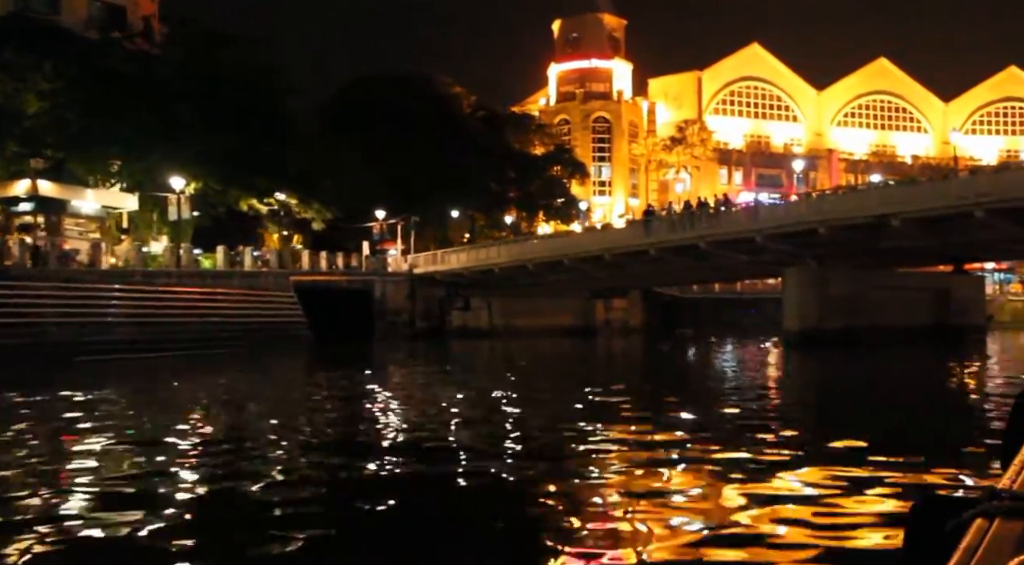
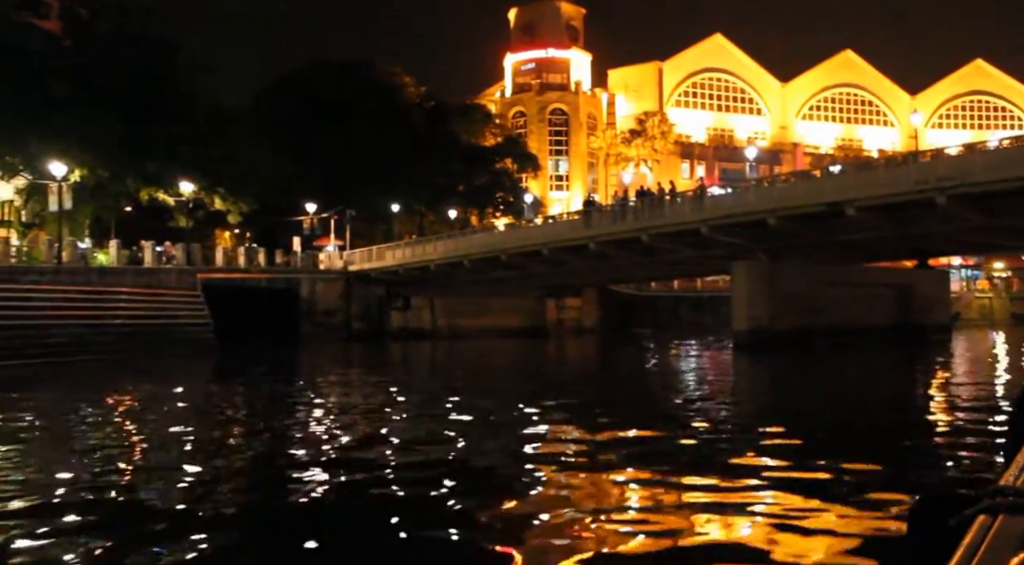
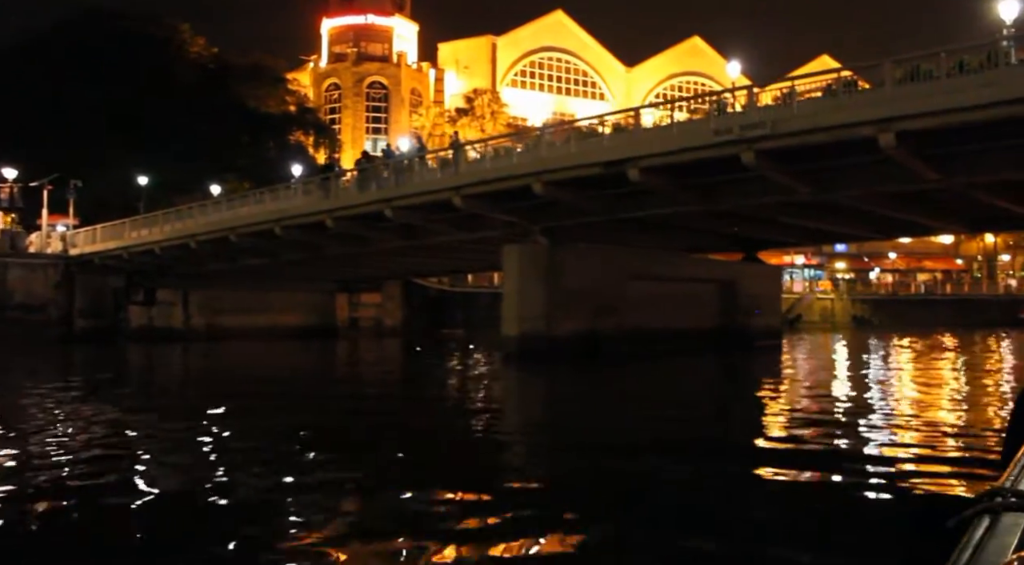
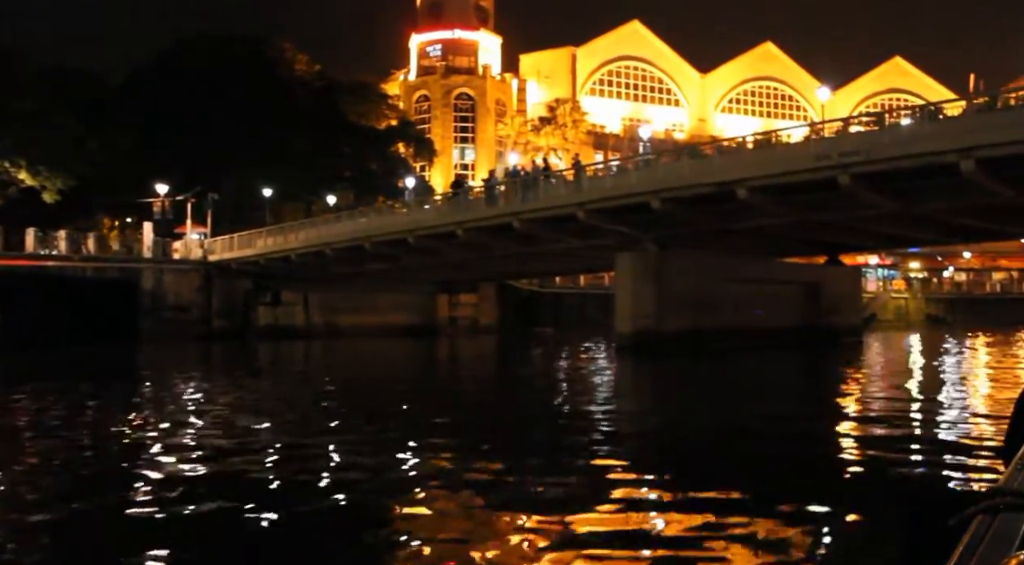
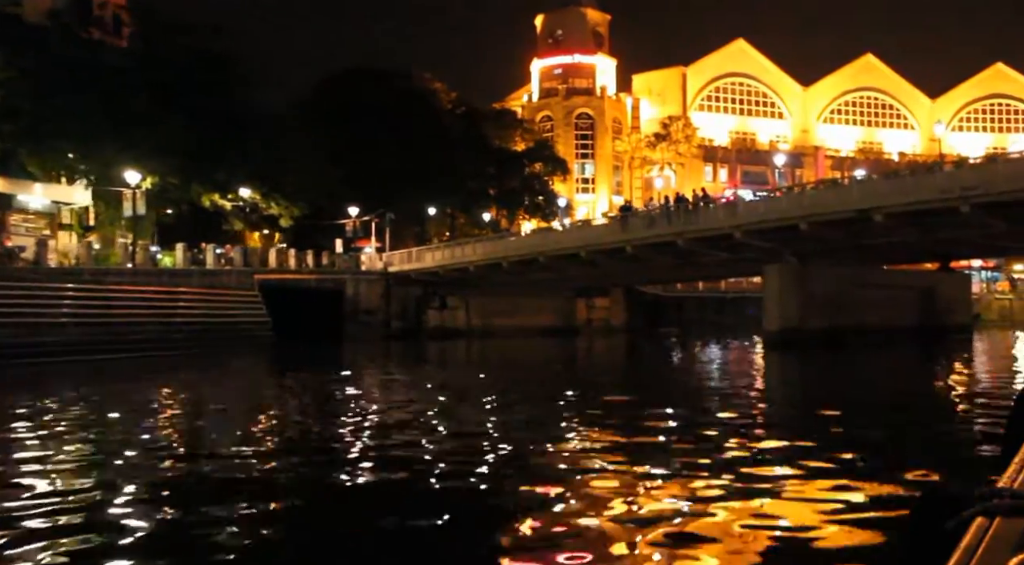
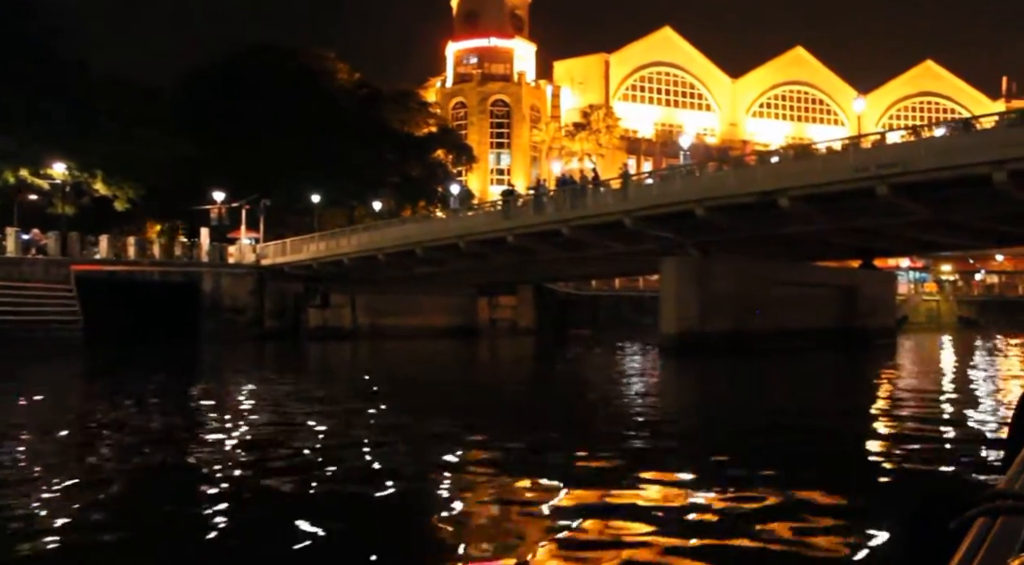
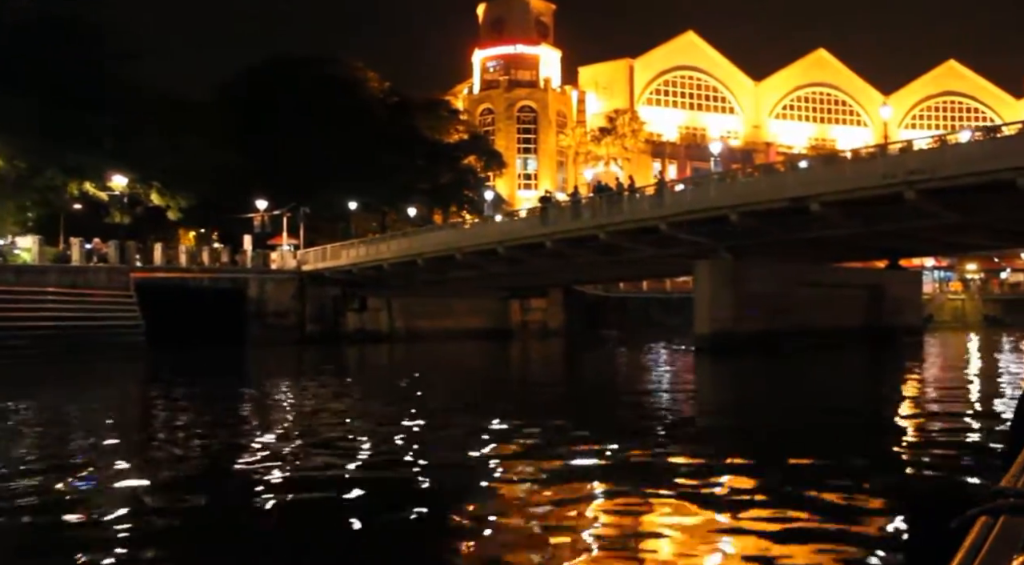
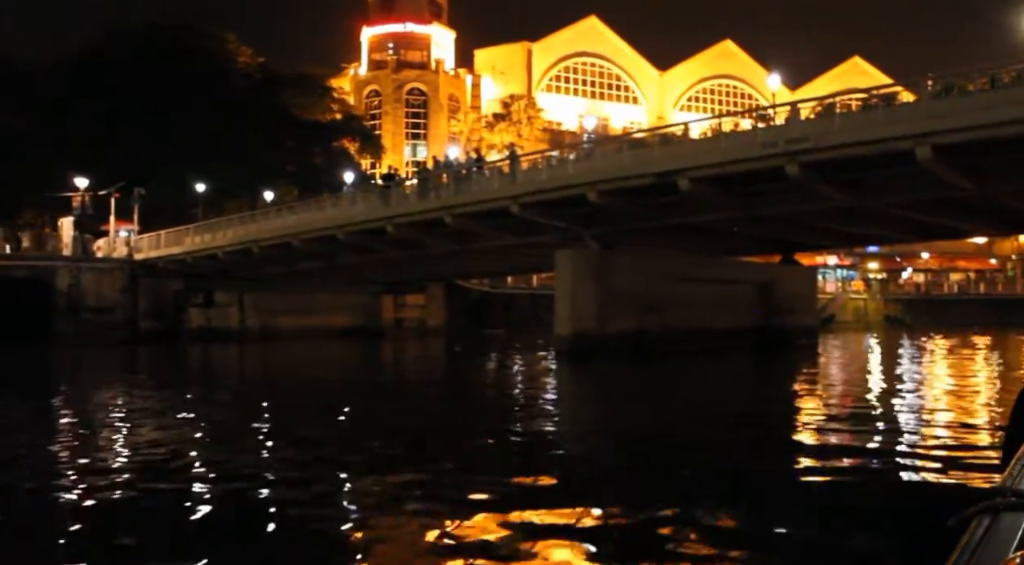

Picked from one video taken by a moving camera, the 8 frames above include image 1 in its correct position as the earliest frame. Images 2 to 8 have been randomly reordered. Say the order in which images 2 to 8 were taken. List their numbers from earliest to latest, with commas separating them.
5, 2, 7, 6, 4, 8, 3
